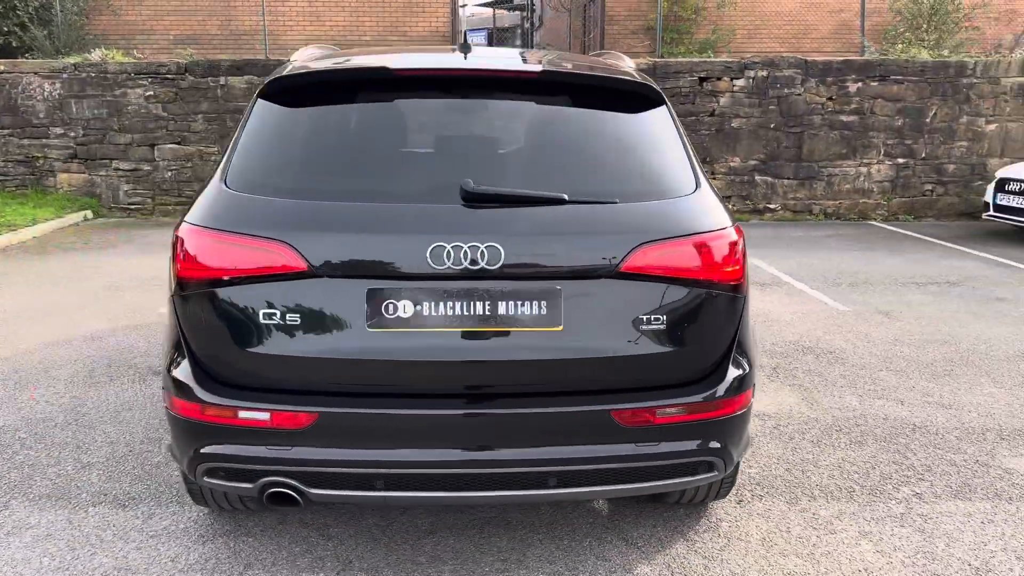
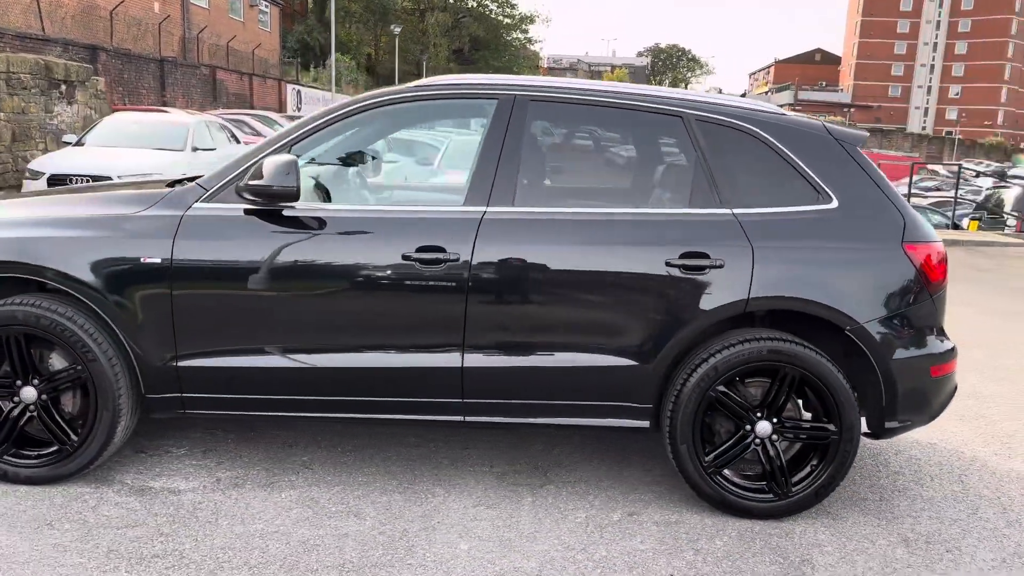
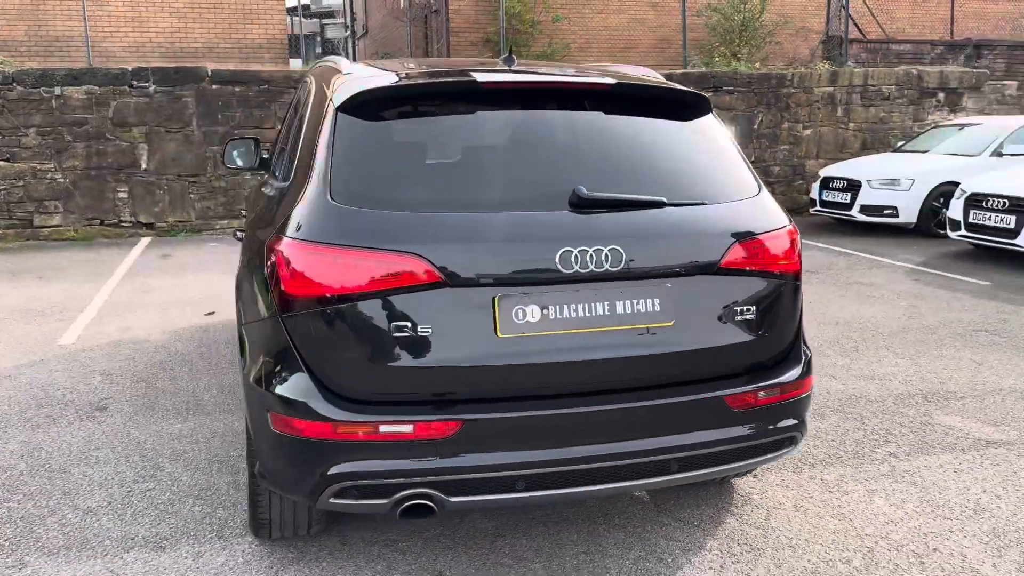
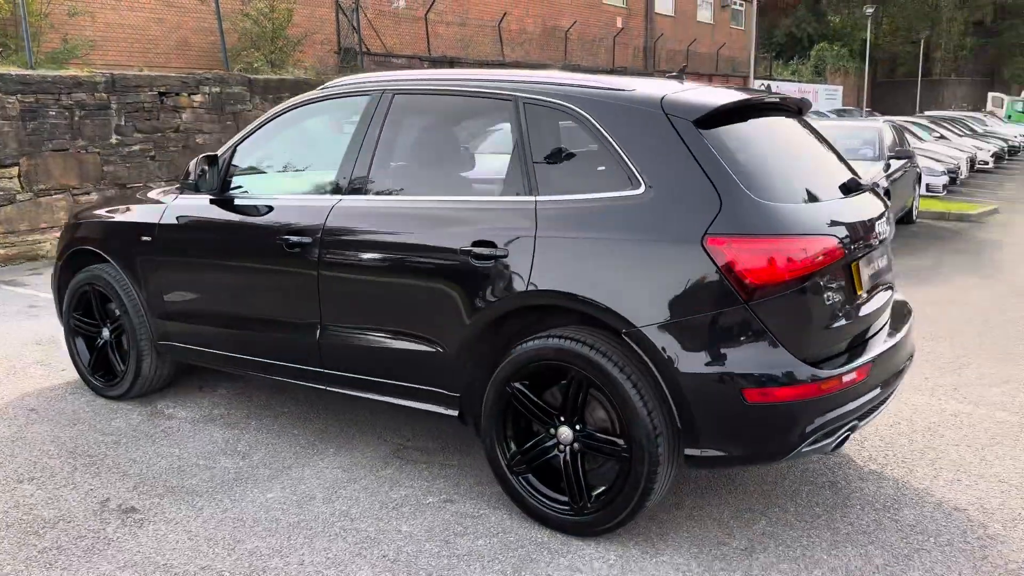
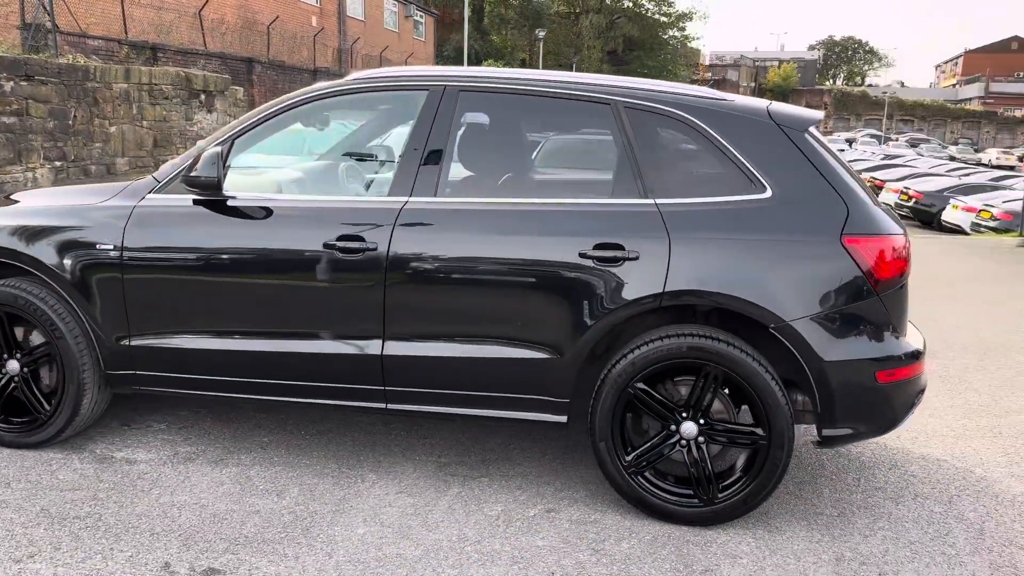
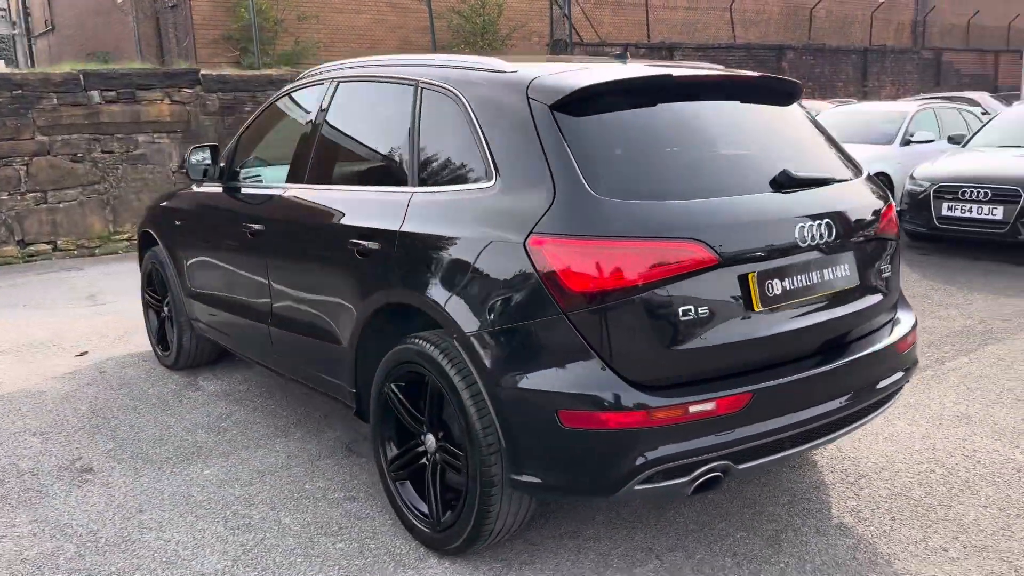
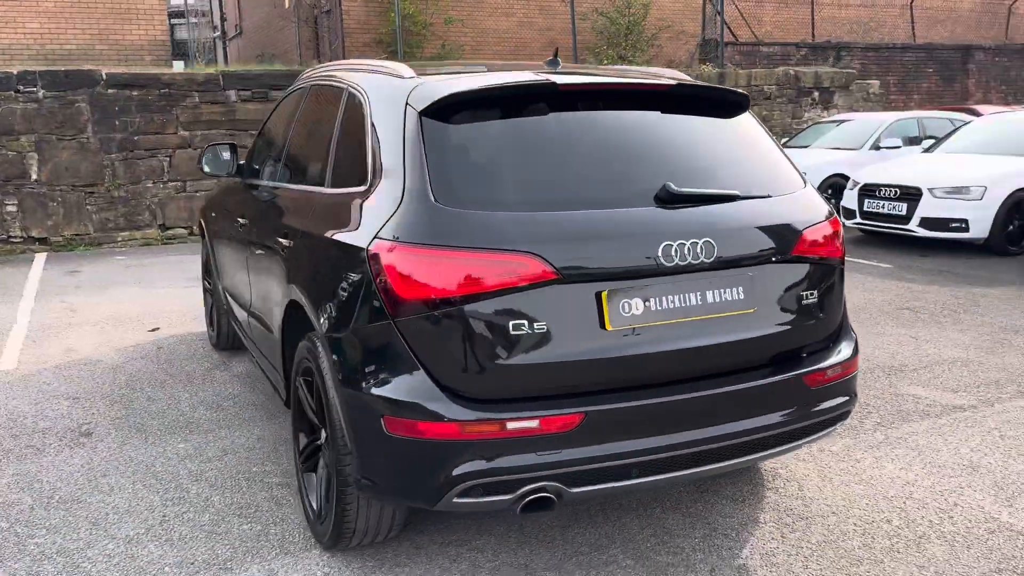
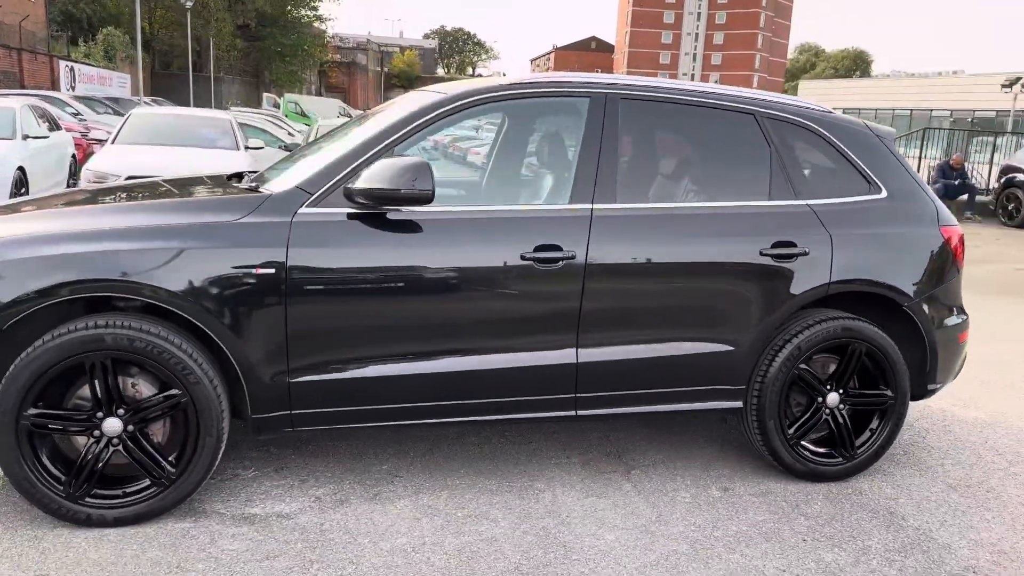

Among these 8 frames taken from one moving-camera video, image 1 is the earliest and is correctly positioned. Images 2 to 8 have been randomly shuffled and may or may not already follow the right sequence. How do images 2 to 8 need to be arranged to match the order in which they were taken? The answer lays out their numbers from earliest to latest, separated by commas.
3, 7, 6, 4, 5, 2, 8
